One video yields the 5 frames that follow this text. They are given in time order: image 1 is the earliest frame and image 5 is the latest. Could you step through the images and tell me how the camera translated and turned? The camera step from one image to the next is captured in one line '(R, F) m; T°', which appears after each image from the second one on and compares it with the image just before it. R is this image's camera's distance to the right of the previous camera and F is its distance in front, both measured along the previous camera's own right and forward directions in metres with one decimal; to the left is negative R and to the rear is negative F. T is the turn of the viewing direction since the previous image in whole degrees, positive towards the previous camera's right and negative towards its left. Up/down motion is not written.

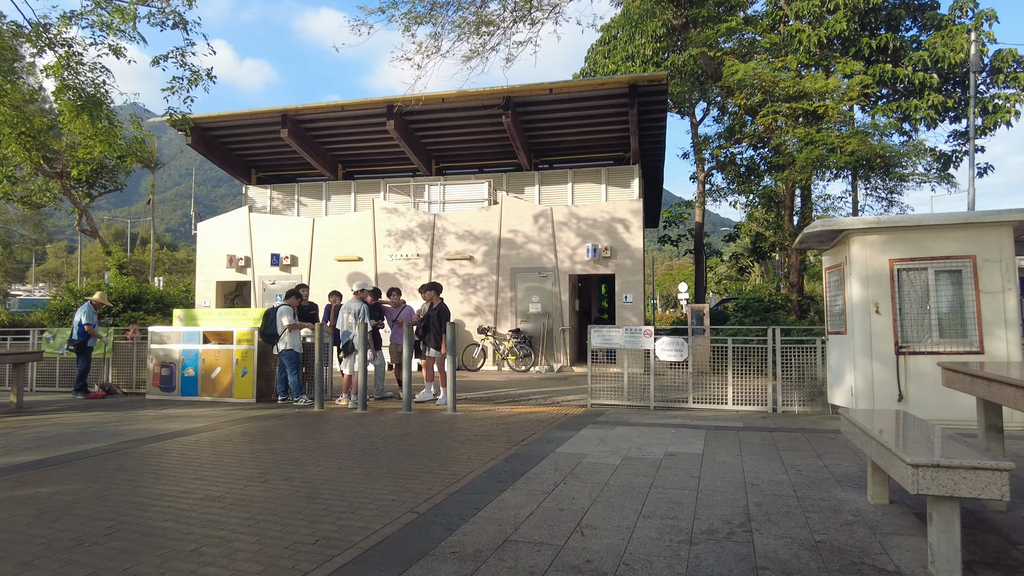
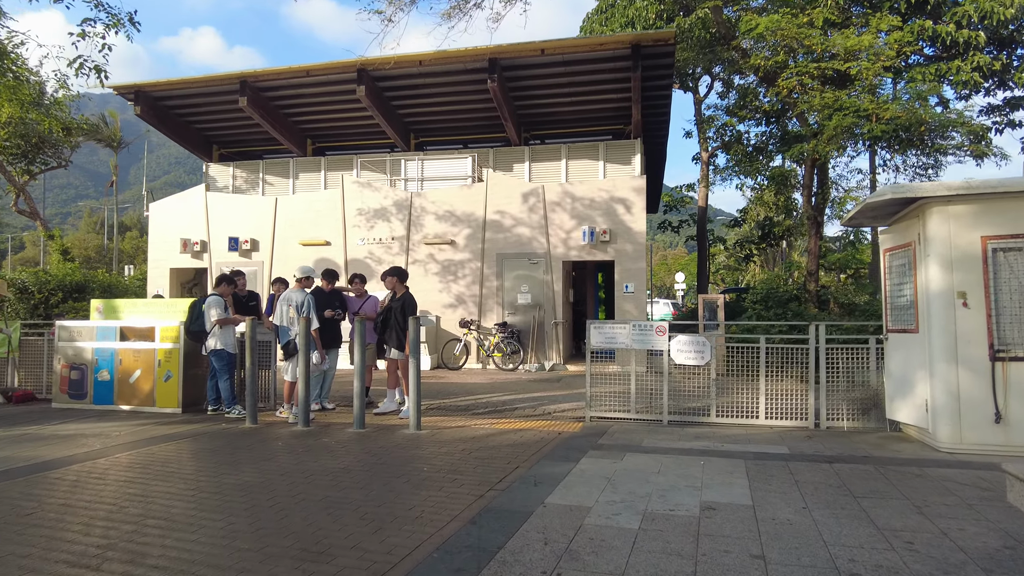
(+0.1, +1.7) m; +1°
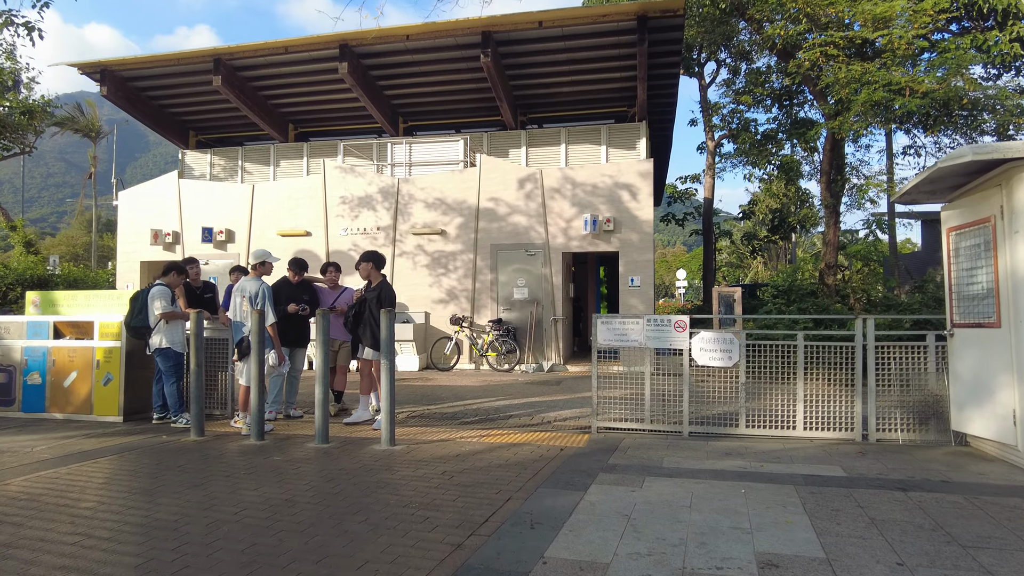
(0.0, +1.1) m; 0°
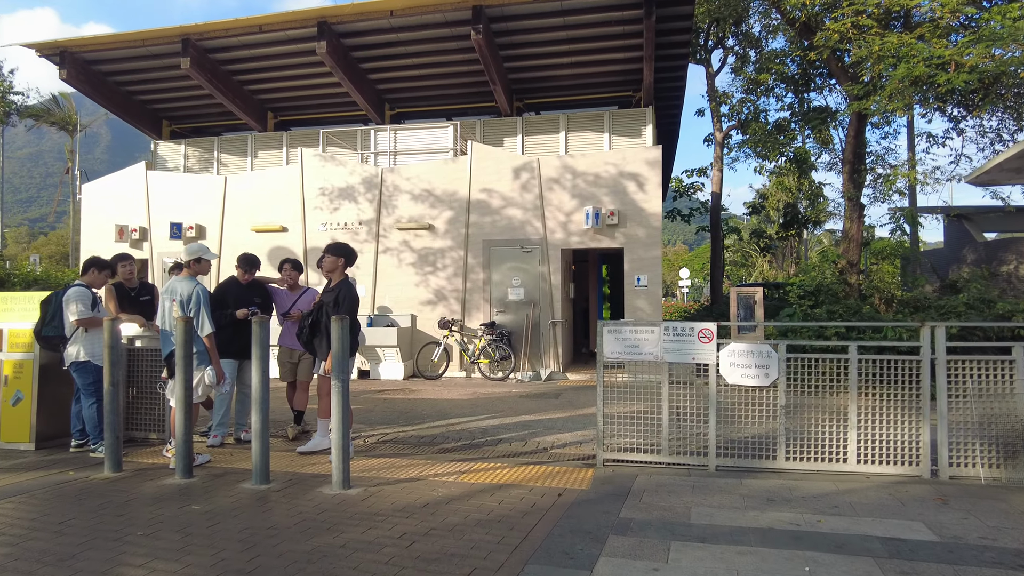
(+0.1, +1.1) m; 0°
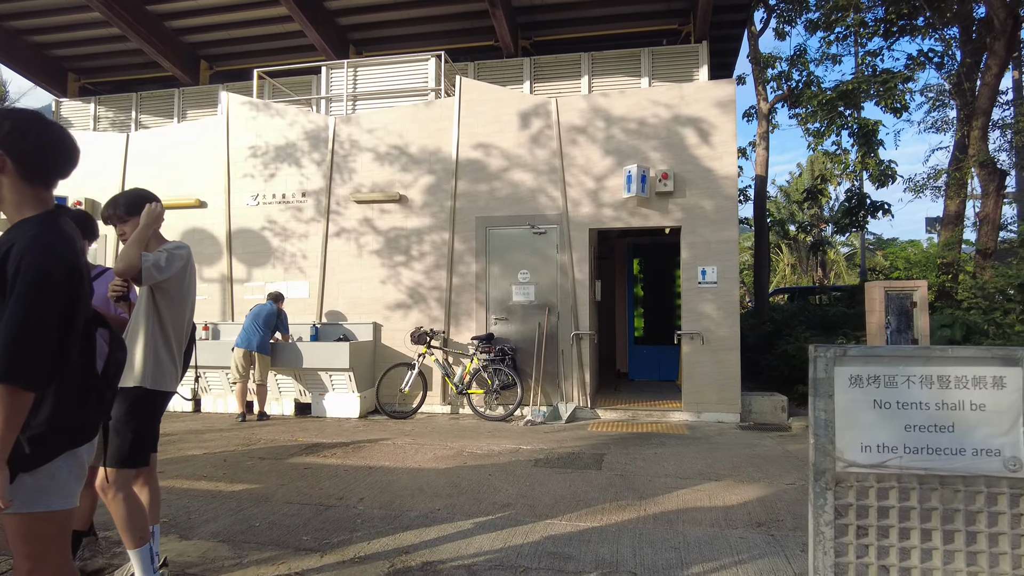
(-0.1, +3.5) m; 0°
